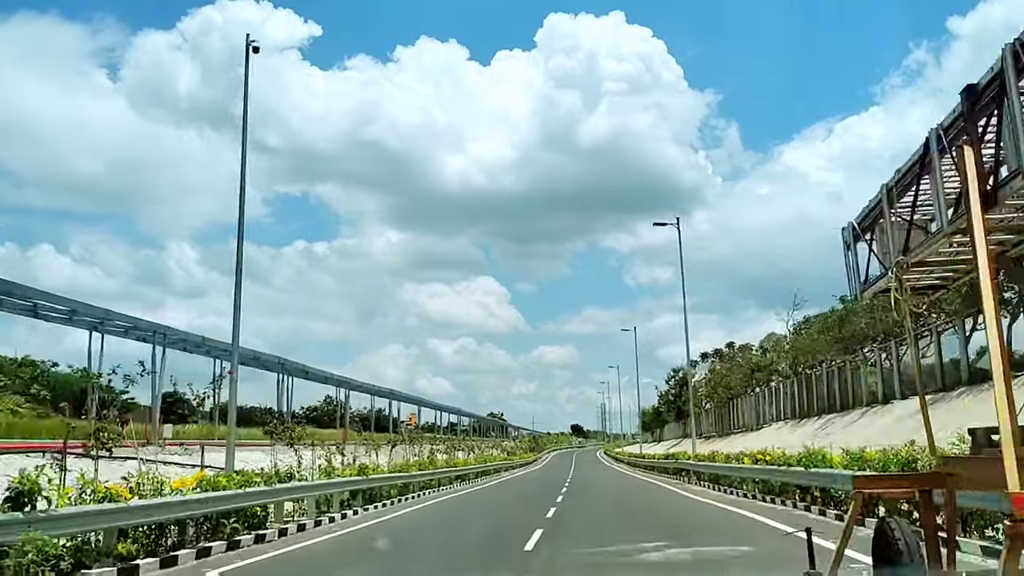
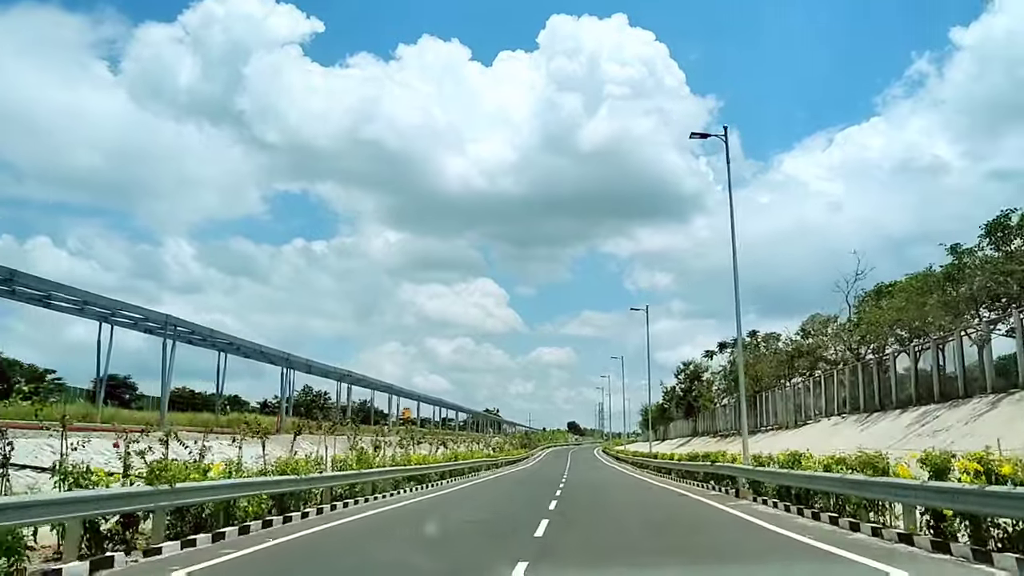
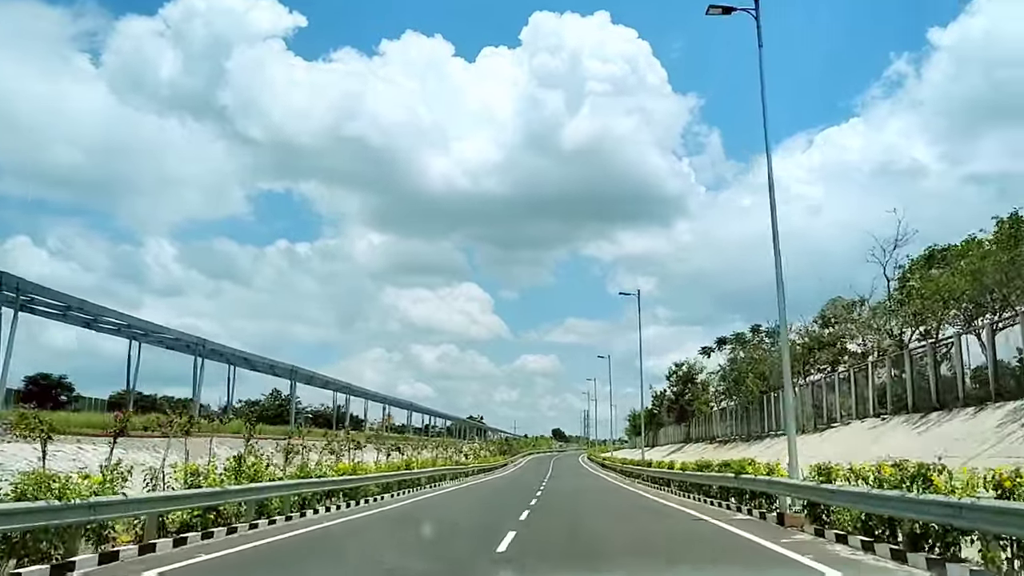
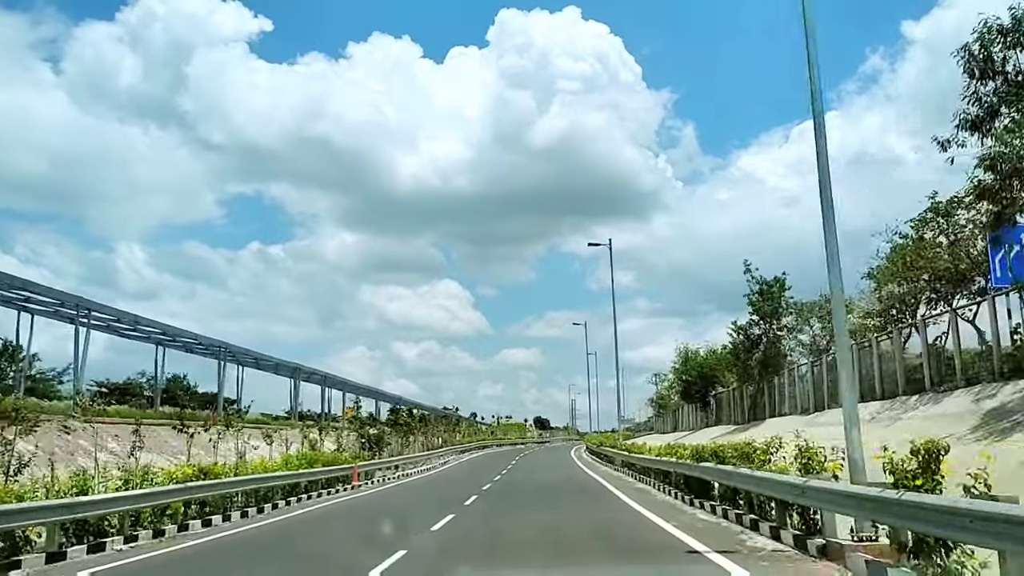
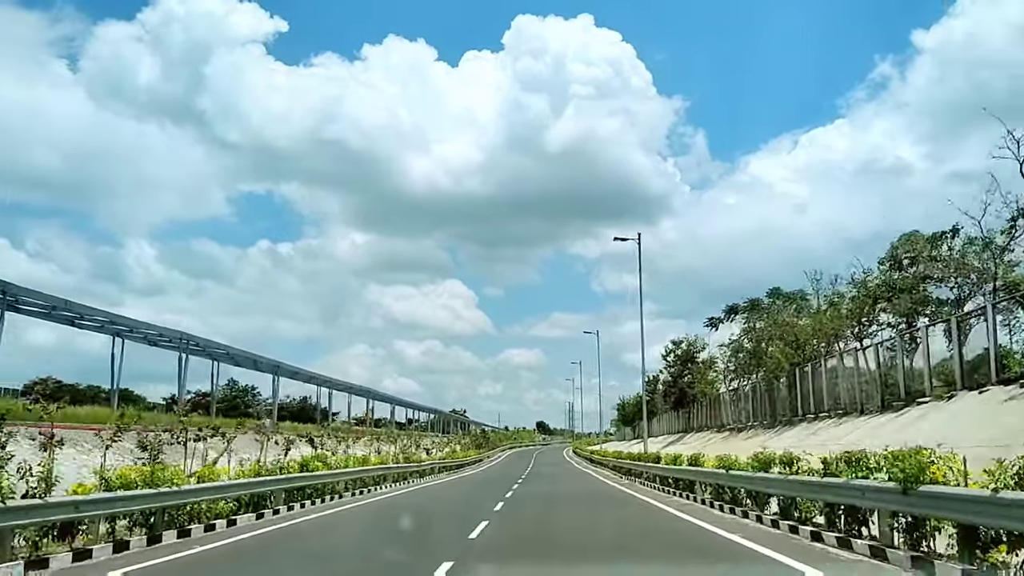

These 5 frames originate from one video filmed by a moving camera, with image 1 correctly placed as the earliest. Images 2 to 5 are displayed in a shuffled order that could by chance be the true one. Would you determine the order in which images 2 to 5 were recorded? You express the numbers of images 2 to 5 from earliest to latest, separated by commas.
2, 3, 5, 4
